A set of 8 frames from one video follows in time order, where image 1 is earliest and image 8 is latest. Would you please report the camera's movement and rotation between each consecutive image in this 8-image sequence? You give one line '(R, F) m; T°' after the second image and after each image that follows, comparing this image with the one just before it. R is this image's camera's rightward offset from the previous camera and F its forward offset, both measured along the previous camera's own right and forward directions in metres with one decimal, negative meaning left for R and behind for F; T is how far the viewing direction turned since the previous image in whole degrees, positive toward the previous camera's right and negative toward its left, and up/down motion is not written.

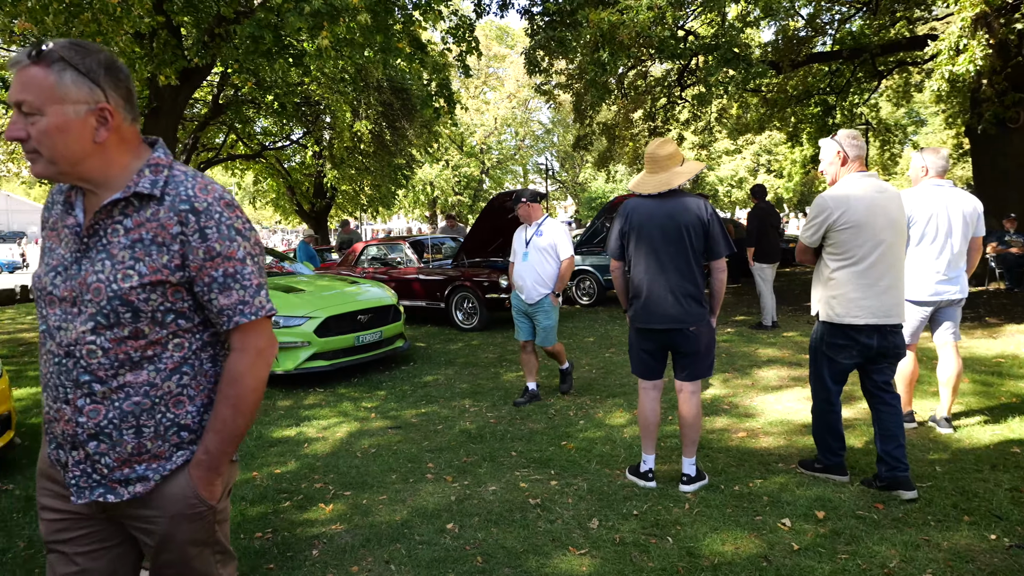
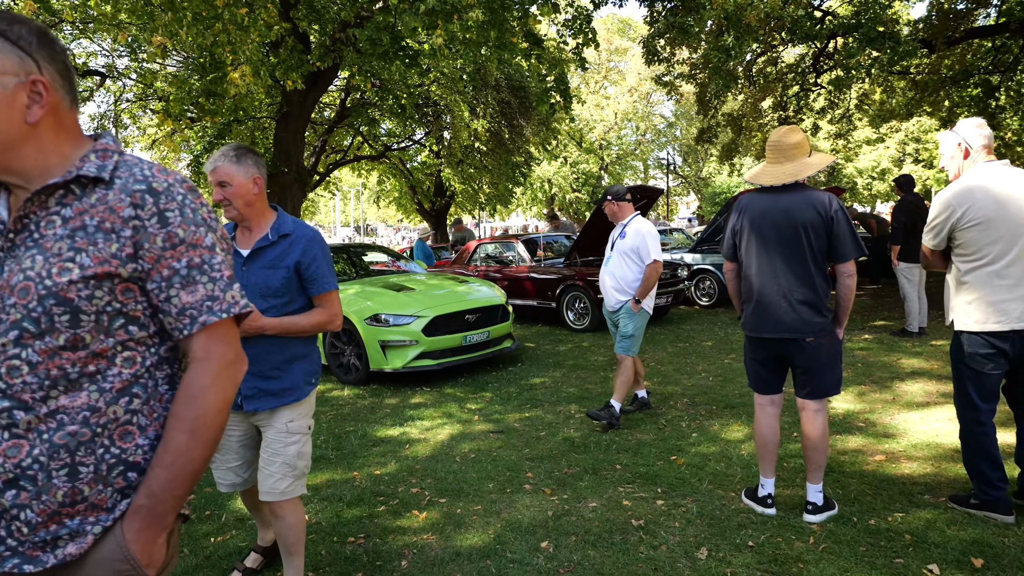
(+0.1, +0.2) m; -10°
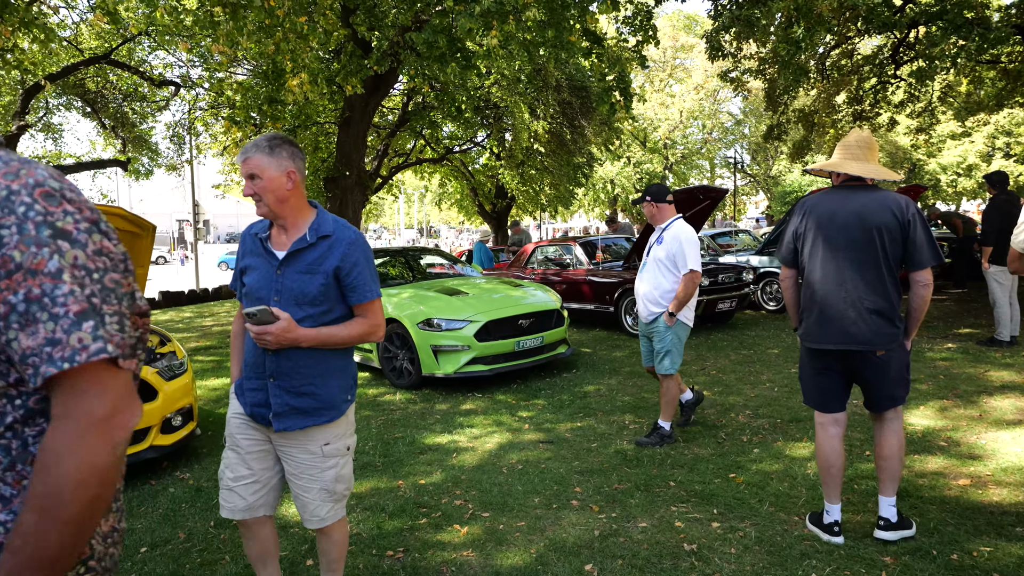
(+0.1, +0.1) m; -5°
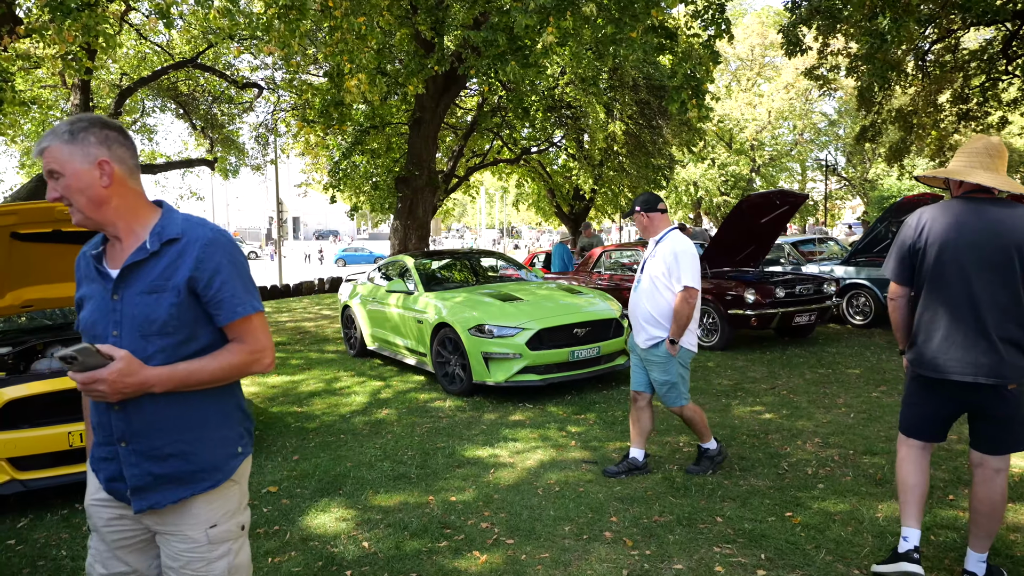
(+0.2, +0.2) m; -7°
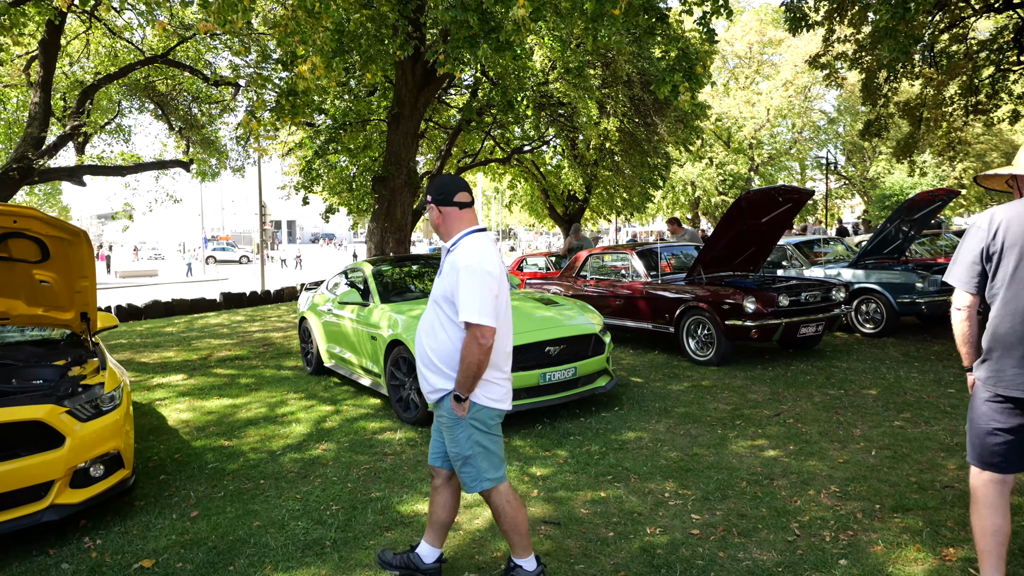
(+0.3, +0.9) m; 0°
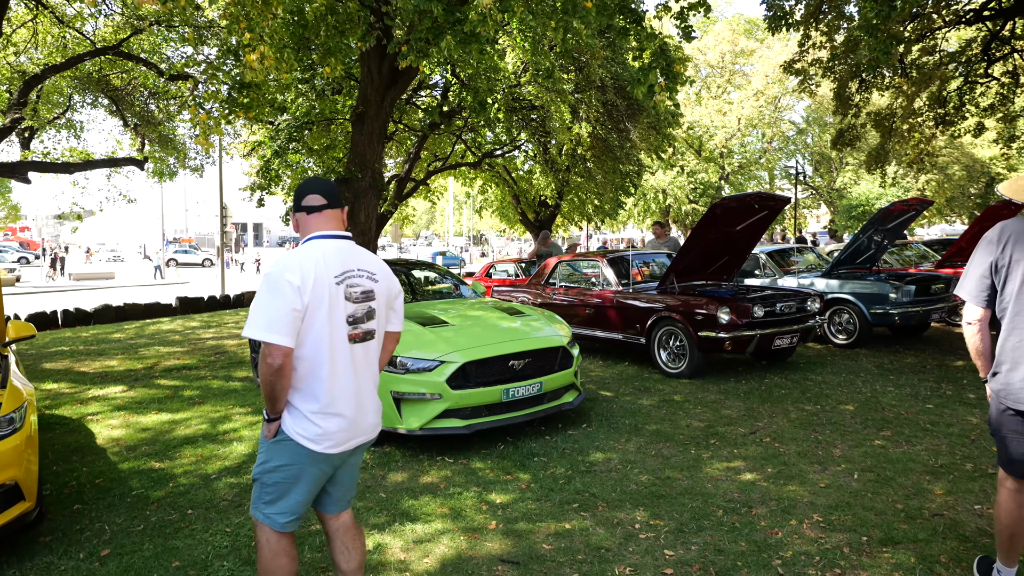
(+0.1, +0.4) m; +2°
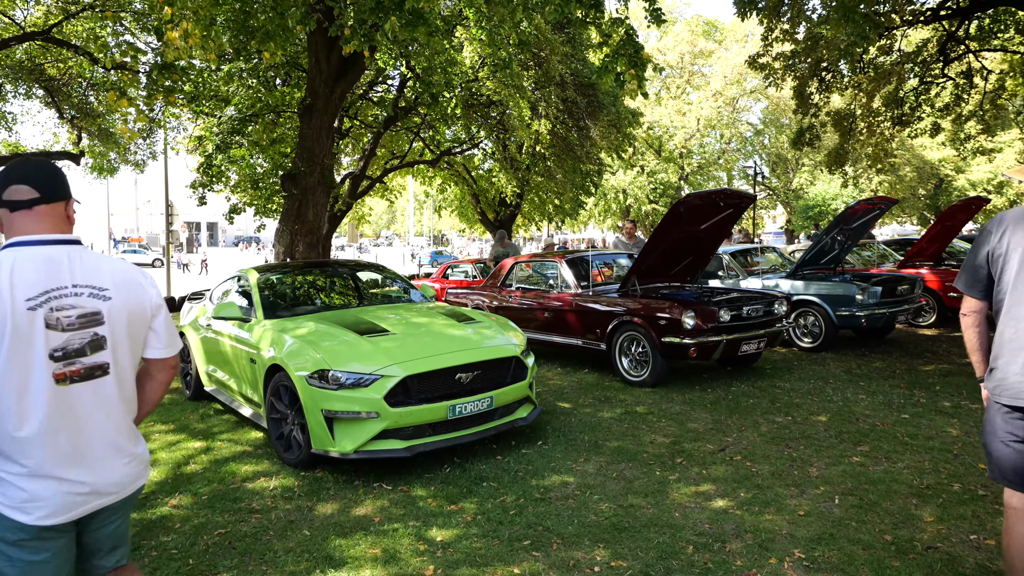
(+0.1, +0.5) m; +3°
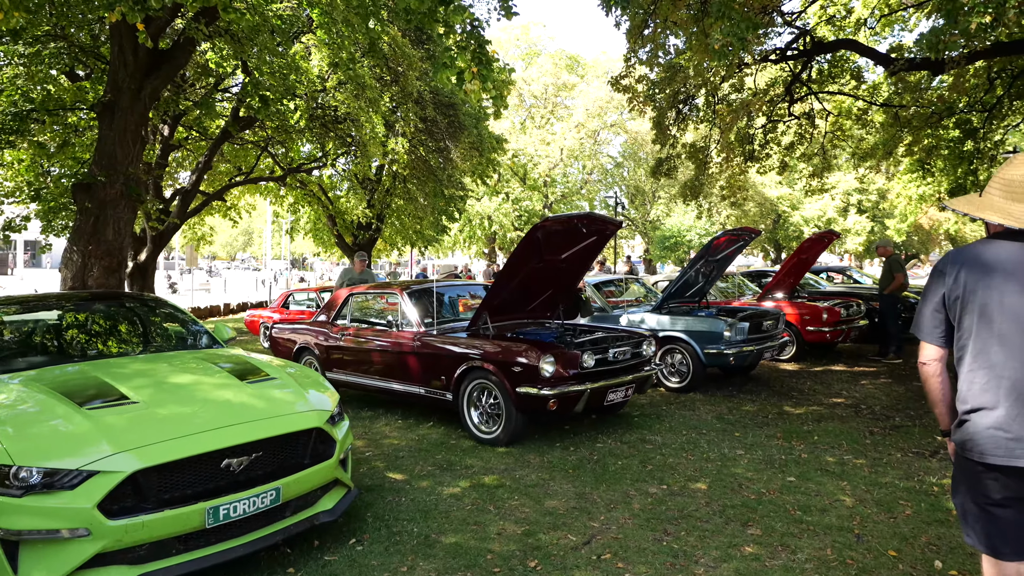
(+0.3, +1.1) m; +11°
